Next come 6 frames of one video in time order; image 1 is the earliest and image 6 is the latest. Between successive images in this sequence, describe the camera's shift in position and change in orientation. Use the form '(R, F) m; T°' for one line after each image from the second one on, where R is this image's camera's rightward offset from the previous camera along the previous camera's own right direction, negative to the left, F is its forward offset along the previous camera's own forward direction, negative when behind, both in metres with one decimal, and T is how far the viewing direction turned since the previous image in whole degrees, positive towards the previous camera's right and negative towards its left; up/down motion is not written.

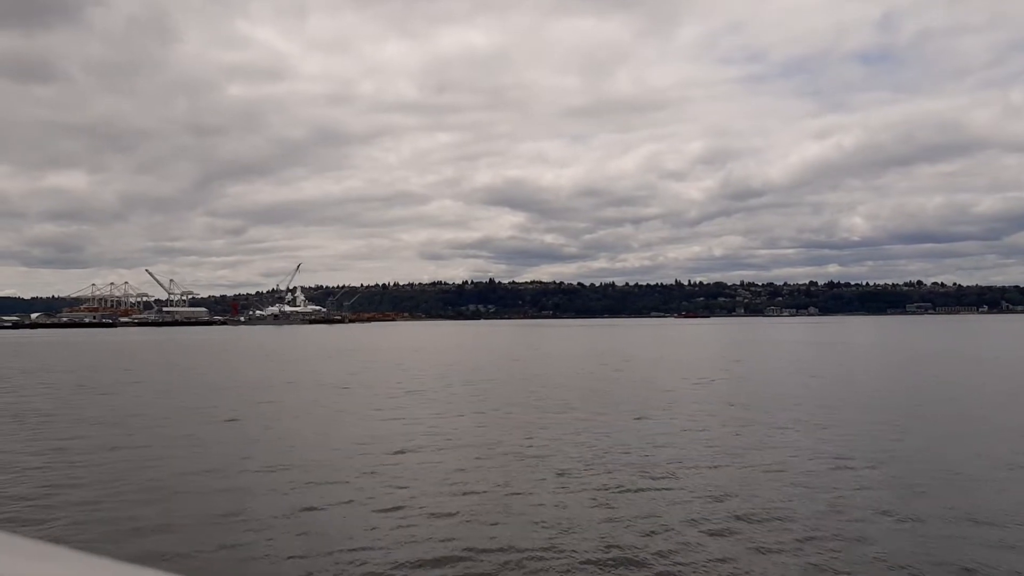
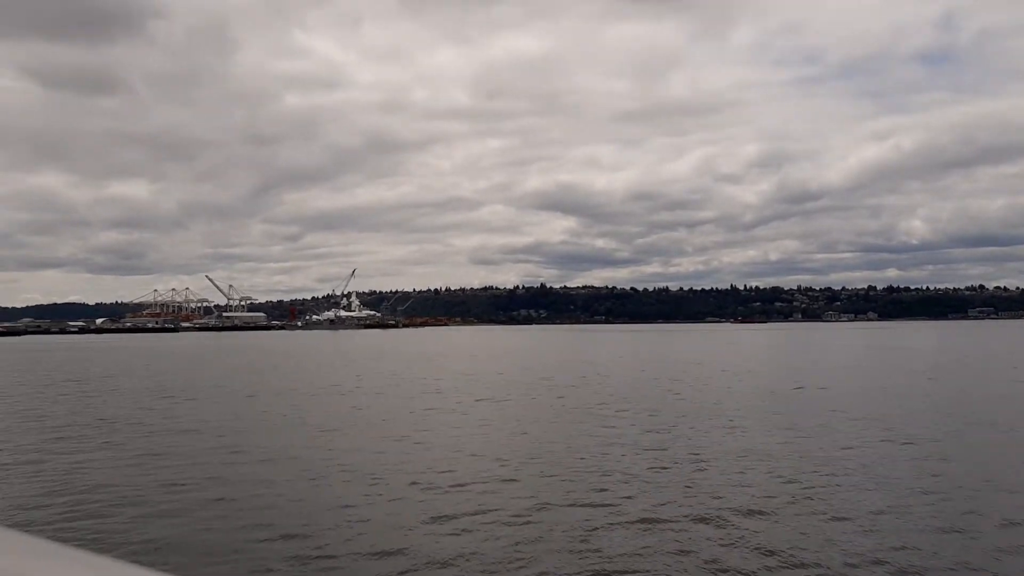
(-0.3, +0.1) m; -3°
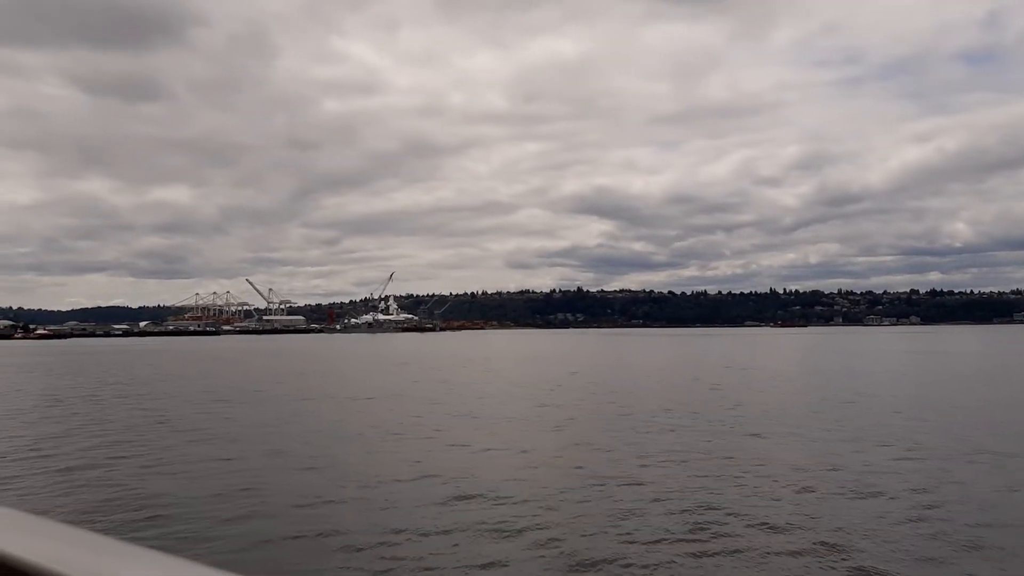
(-0.4, +0.4) m; -2°
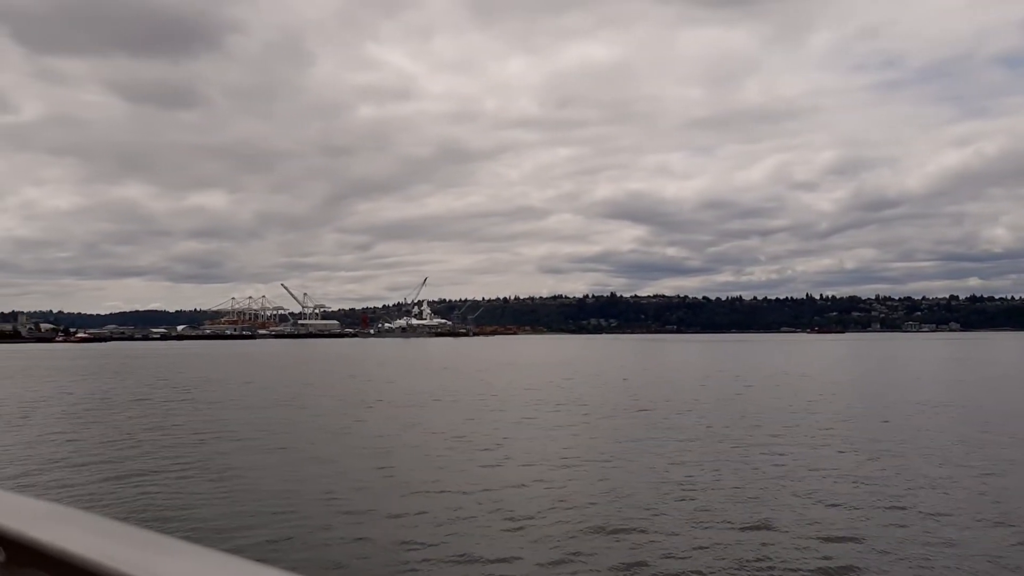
(-0.4, +0.3) m; -2°
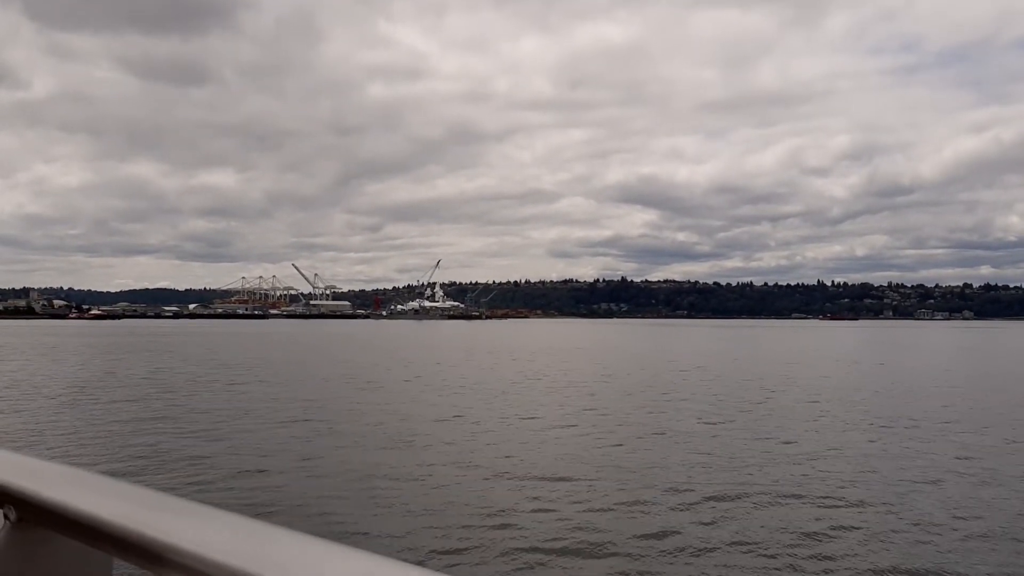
(-1.0, +0.9) m; 0°
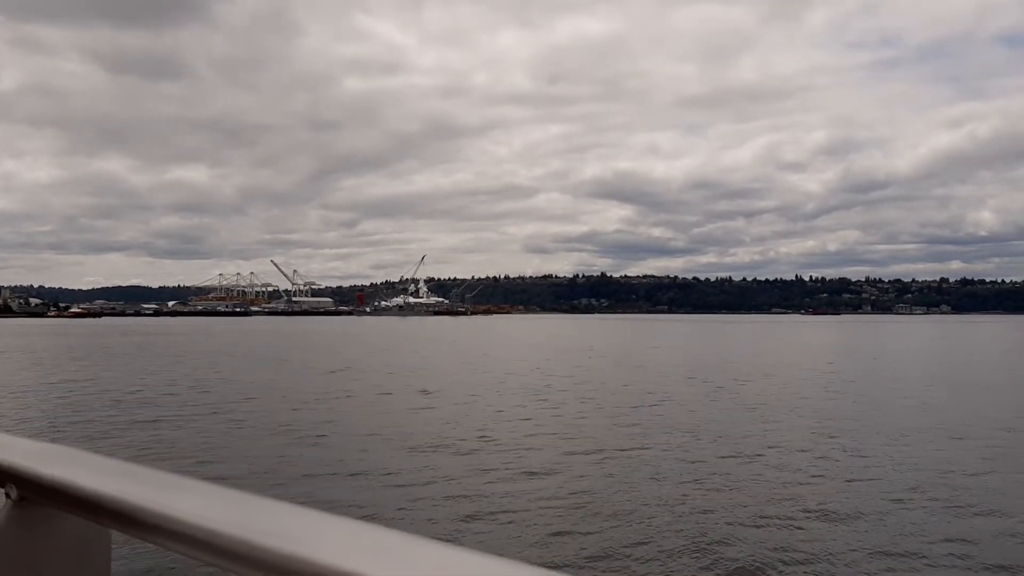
(-2.2, +1.7) m; +2°
